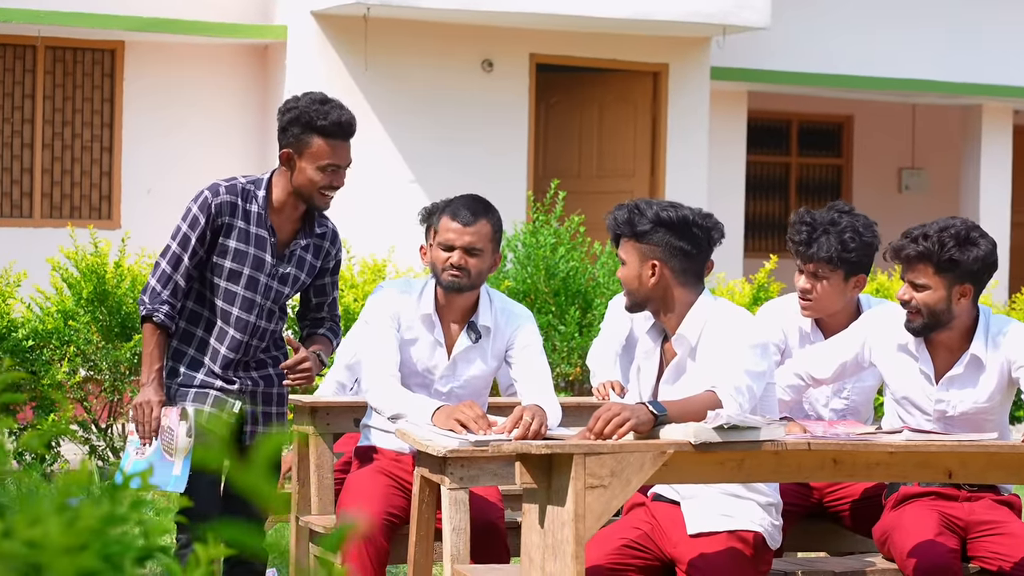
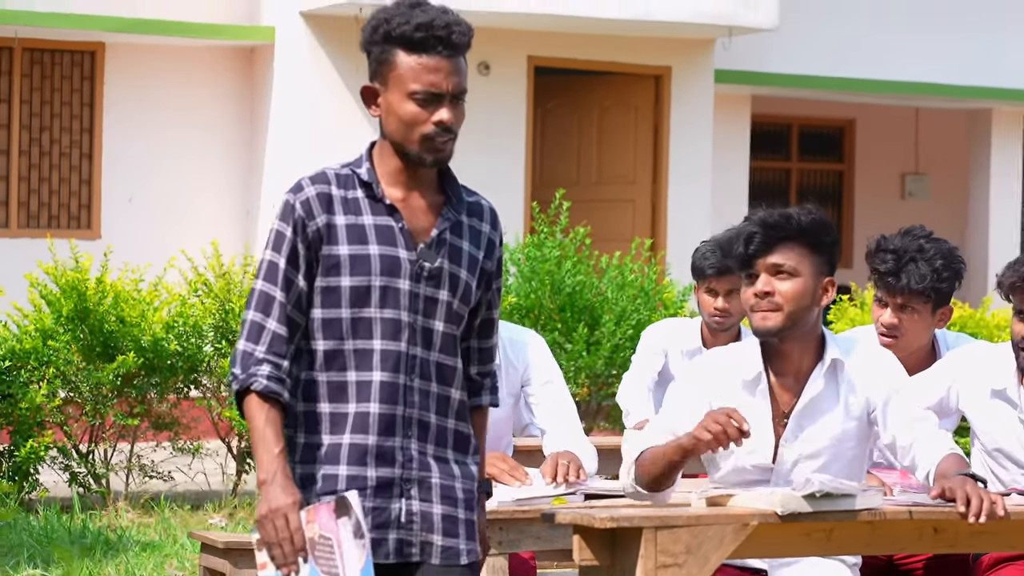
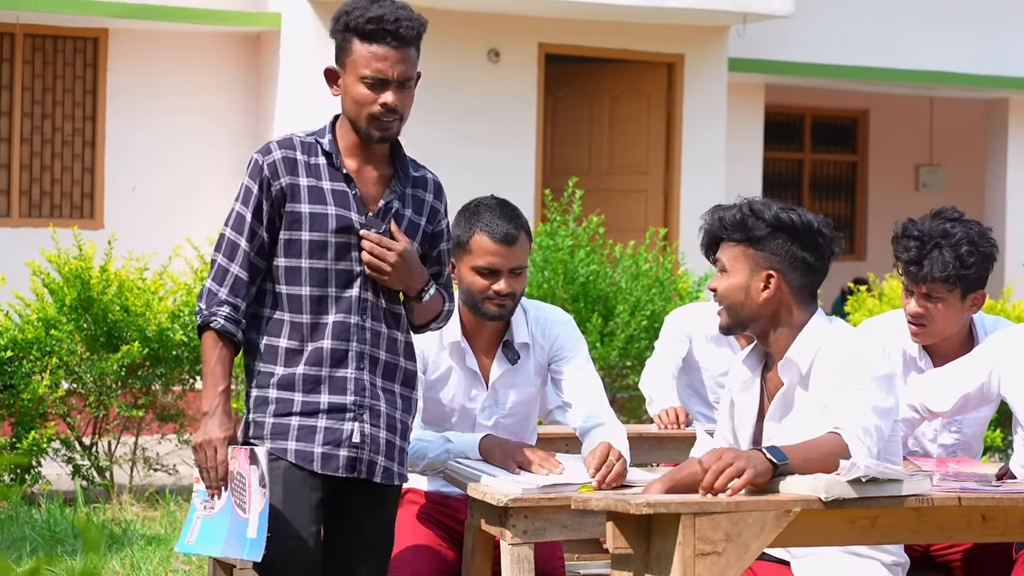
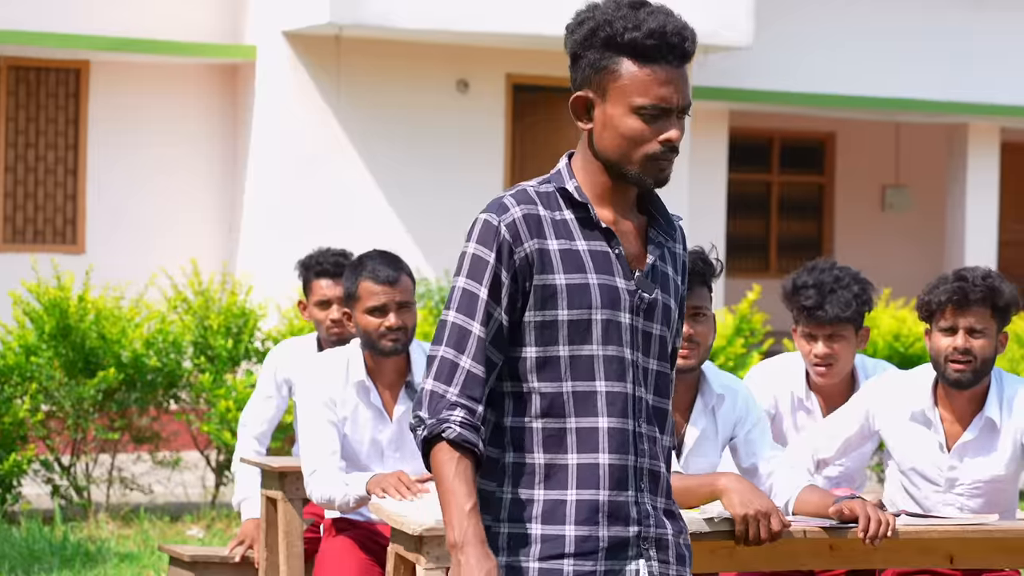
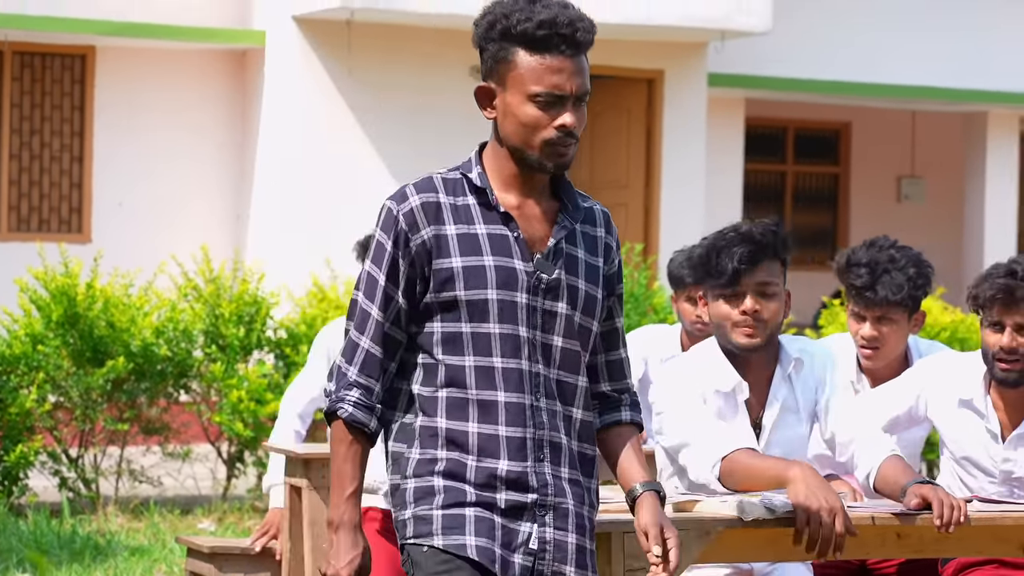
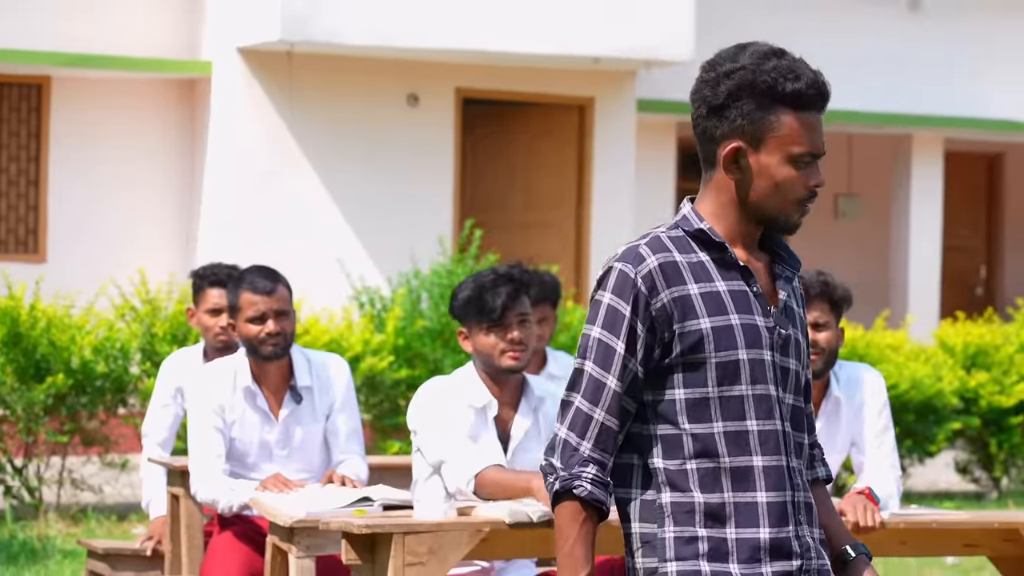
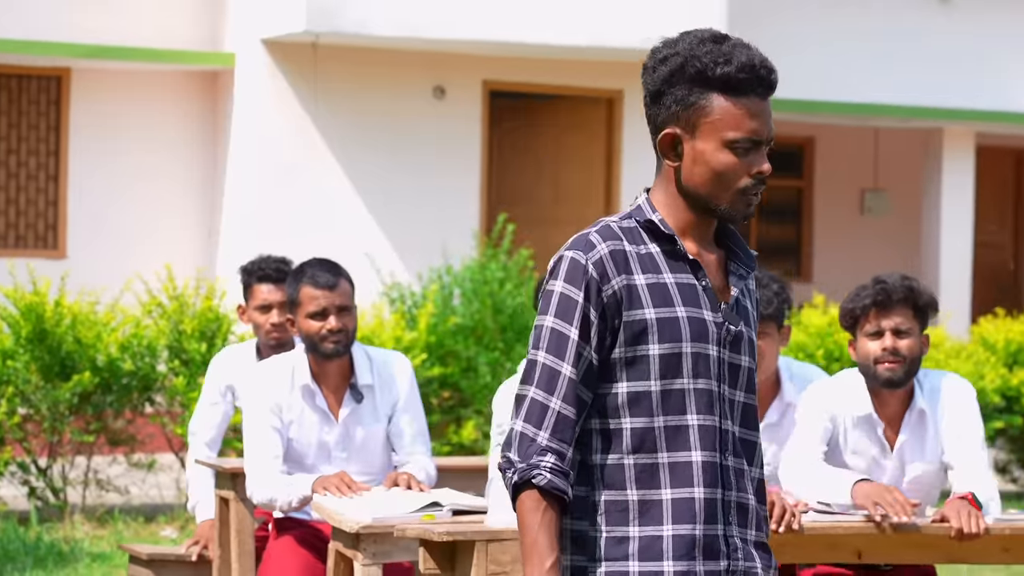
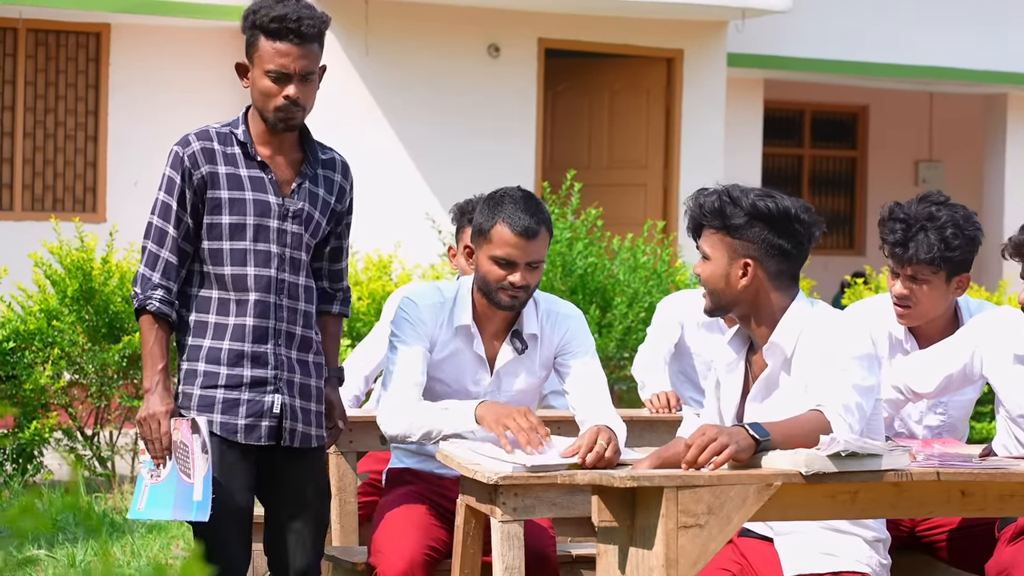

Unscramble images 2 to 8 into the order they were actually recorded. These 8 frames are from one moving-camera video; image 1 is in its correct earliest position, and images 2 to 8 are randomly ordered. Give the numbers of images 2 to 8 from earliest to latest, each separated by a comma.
8, 3, 2, 5, 4, 7, 6
